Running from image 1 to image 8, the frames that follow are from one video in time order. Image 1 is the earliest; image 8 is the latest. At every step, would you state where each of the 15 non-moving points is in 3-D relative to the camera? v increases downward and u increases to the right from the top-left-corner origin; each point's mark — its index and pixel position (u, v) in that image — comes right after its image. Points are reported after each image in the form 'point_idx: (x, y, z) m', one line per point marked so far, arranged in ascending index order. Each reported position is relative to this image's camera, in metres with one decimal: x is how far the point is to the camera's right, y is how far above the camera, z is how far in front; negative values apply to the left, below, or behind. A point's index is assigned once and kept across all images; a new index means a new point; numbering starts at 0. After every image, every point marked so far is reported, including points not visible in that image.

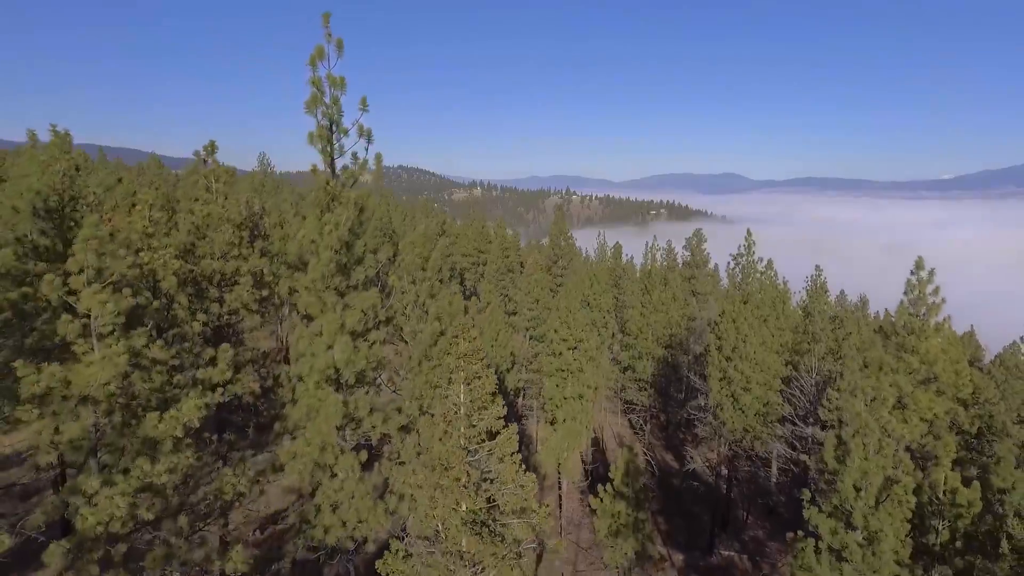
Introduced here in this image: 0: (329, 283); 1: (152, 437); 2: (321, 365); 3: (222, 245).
0: (-2.3, +0.1, +9.2) m
1: (-3.5, -1.4, +7.0) m
2: (-2.4, -0.9, +8.7) m
3: (-4.5, +0.7, +11.1) m
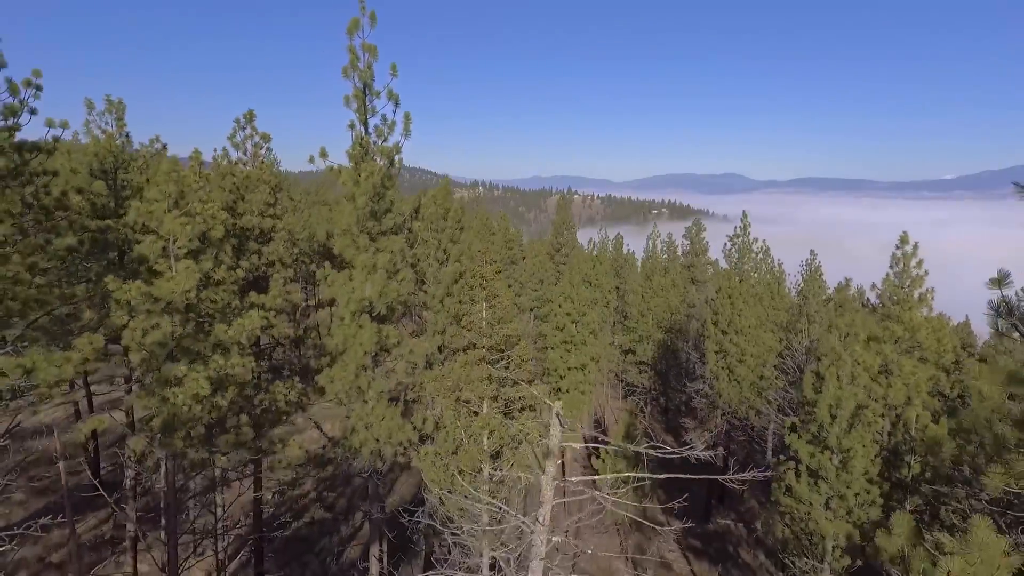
0: (-2.2, +0.8, +10.3) m
1: (-3.4, -0.6, +8.2) m
2: (-2.2, -0.1, +9.9) m
3: (-4.3, +1.5, +12.3) m
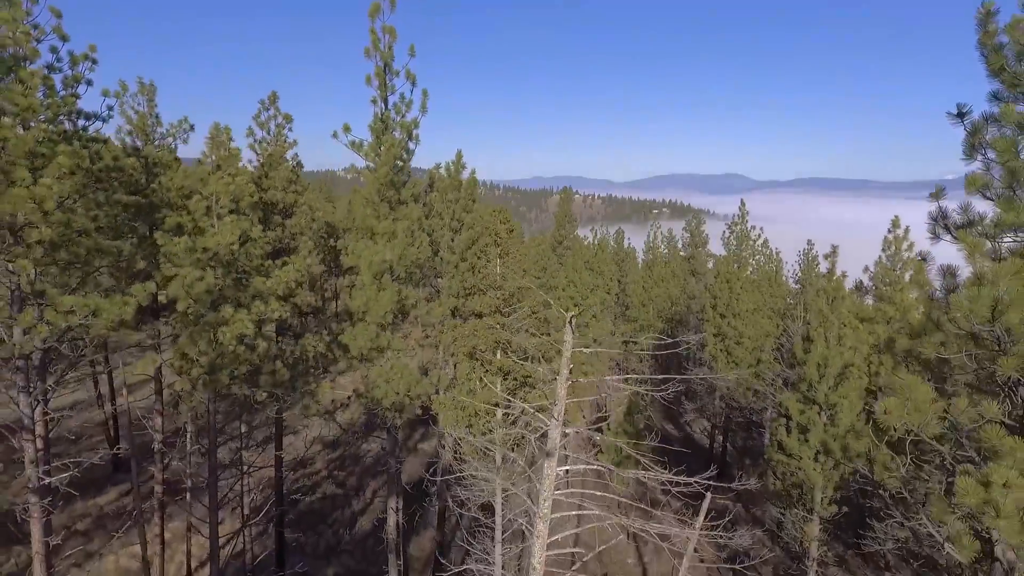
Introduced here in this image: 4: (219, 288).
0: (-2.0, +1.4, +11.1) m
1: (-3.2, 0.0, +9.0) m
2: (-2.0, +0.4, +10.6) m
3: (-4.2, +2.0, +13.1) m
4: (-3.5, 0.0, +8.6) m
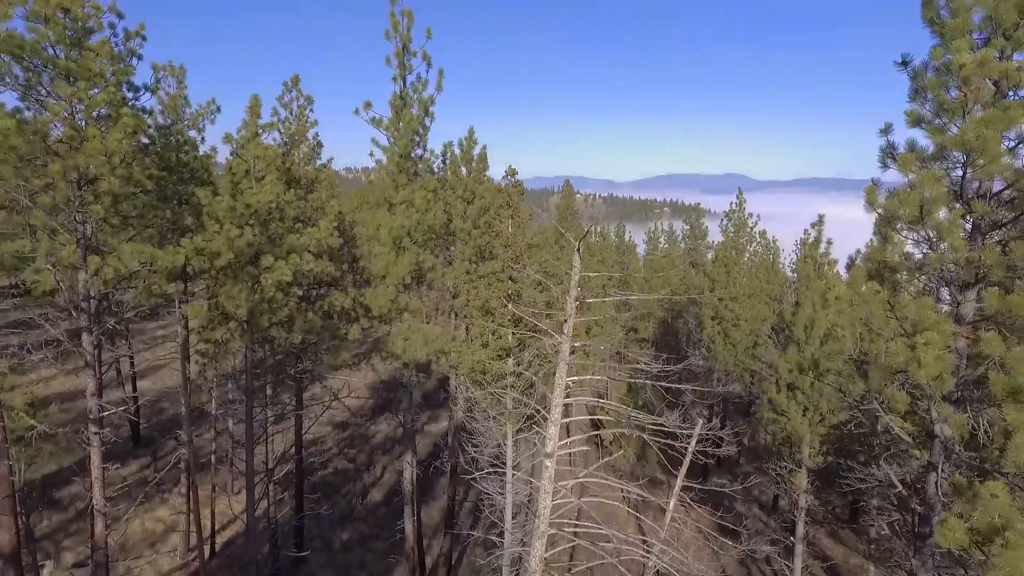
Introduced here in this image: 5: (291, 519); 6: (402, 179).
0: (-1.9, +2.0, +12.0) m
1: (-3.1, +0.5, +9.8) m
2: (-1.9, +1.0, +11.5) m
3: (-4.0, +2.6, +14.0) m
4: (-3.4, +0.6, +9.5) m
5: (-5.3, -5.5, +17.0) m
6: (-1.9, +1.8, +11.9) m
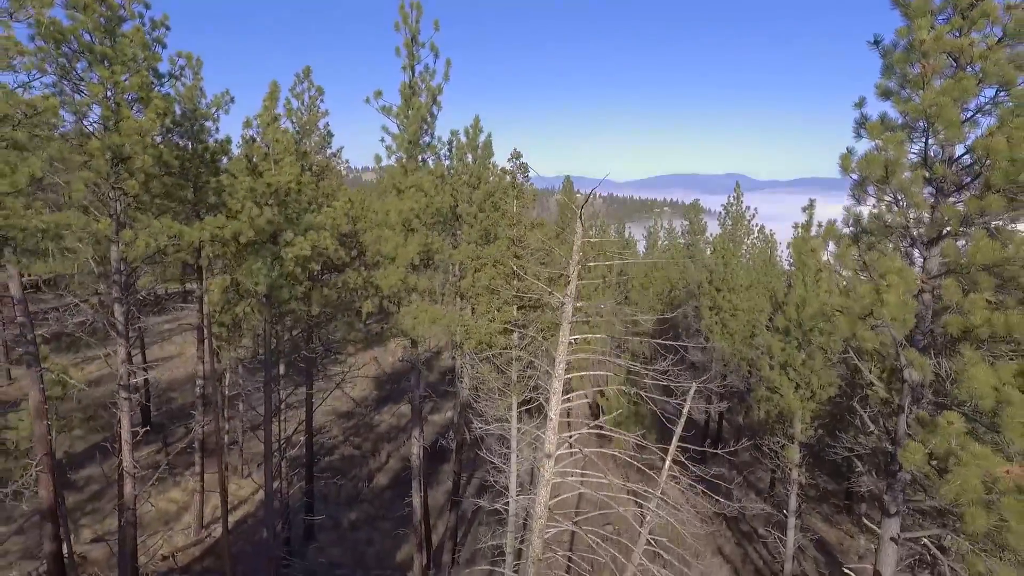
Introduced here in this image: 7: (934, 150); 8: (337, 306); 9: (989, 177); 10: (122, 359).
0: (-1.8, +2.3, +12.5) m
1: (-3.0, +0.9, +10.4) m
2: (-1.8, +1.3, +12.1) m
3: (-3.9, +2.9, +14.5) m
4: (-3.3, +0.9, +10.0) m
5: (-5.2, -5.2, +17.5) m
6: (-1.8, +2.1, +12.4) m
7: (+3.6, +1.2, +6.1) m
8: (-3.0, -0.3, +12.5) m
9: (+3.4, +0.8, +5.0) m
10: (-5.0, -0.9, +9.2) m
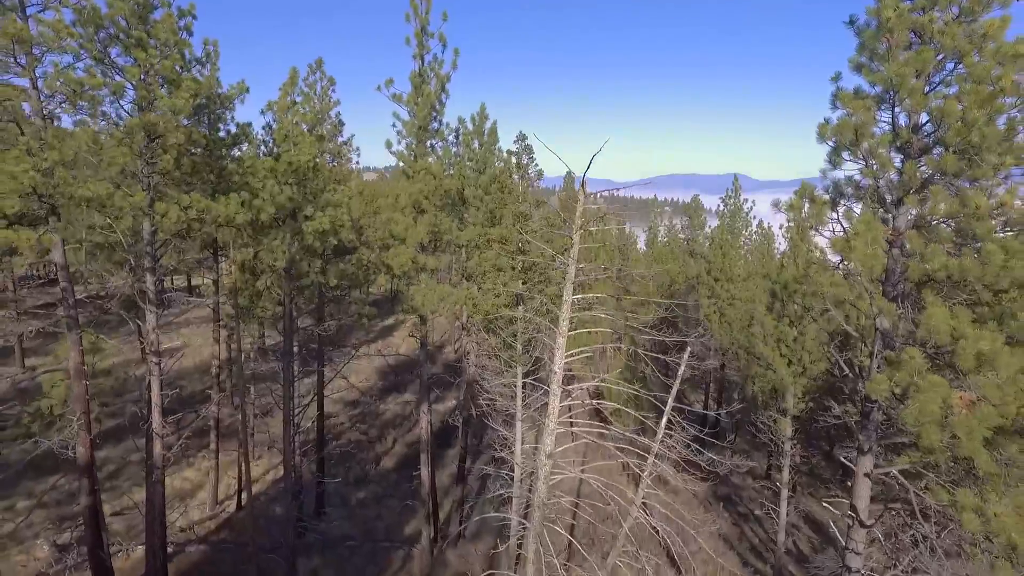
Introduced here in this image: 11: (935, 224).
0: (-1.7, +2.7, +13.1) m
1: (-2.9, +1.3, +11.0) m
2: (-1.7, +1.7, +12.7) m
3: (-3.8, +3.3, +15.1) m
4: (-3.2, +1.3, +10.6) m
5: (-5.1, -4.8, +18.2) m
6: (-1.7, +2.5, +13.0) m
7: (+3.7, +1.6, +6.7) m
8: (-2.9, +0.1, +13.1) m
9: (+3.4, +1.2, +5.7) m
10: (-4.9, -0.5, +9.8) m
11: (+3.5, +0.6, +5.9) m
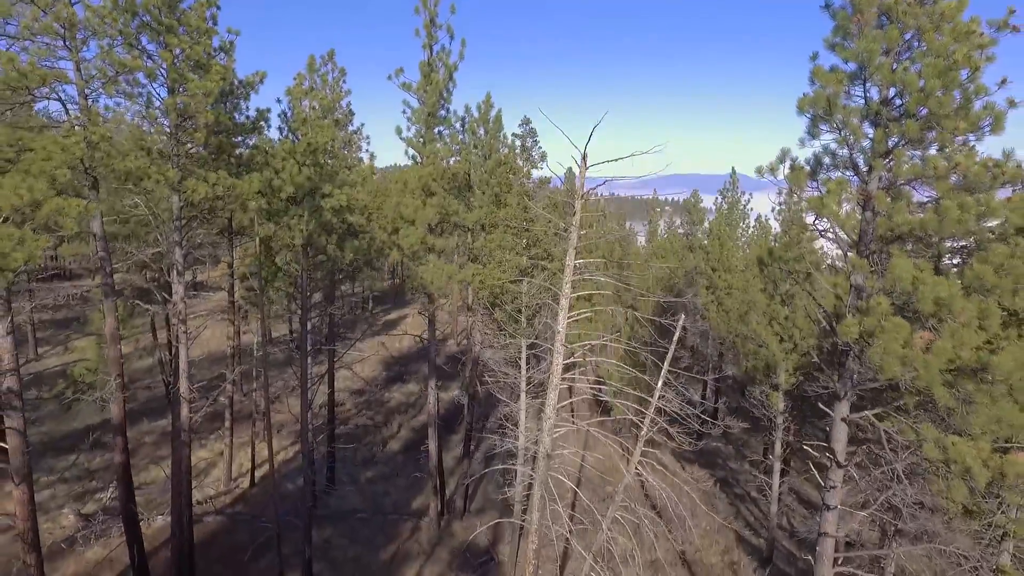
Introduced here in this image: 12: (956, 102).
0: (-1.6, +3.1, +13.8) m
1: (-2.8, +1.7, +11.6) m
2: (-1.6, +2.1, +13.3) m
3: (-3.8, +3.7, +15.8) m
4: (-3.1, +1.7, +11.3) m
5: (-5.0, -4.4, +18.8) m
6: (-1.6, +2.9, +13.7) m
7: (+3.8, +2.0, +7.3) m
8: (-2.8, +0.5, +13.7) m
9: (+3.5, +1.6, +6.3) m
10: (-4.9, -0.1, +10.4) m
11: (+3.6, +1.0, +6.6) m
12: (+3.8, +1.6, +6.1) m
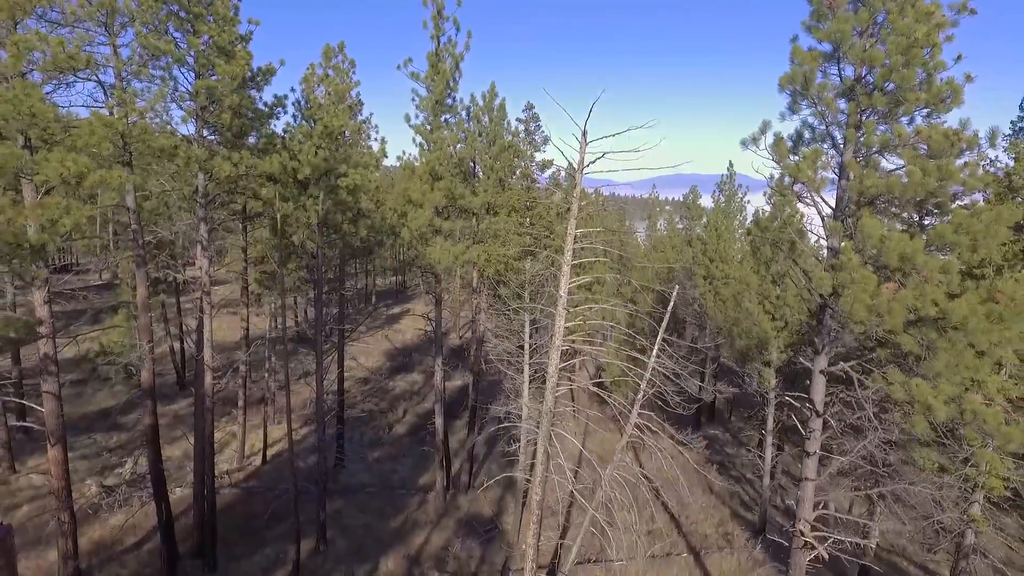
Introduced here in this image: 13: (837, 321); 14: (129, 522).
0: (-1.5, +3.5, +14.4) m
1: (-2.7, +2.1, +12.3) m
2: (-1.6, +2.5, +14.0) m
3: (-3.7, +4.1, +16.4) m
4: (-3.1, +2.1, +11.9) m
5: (-5.0, -4.0, +19.5) m
6: (-1.5, +3.3, +14.4) m
7: (+3.9, +2.4, +8.0) m
8: (-2.8, +0.9, +14.4) m
9: (+3.6, +2.0, +7.0) m
10: (-4.8, +0.3, +11.1) m
11: (+3.7, +1.4, +7.2) m
12: (+3.9, +2.0, +6.8) m
13: (+3.5, -0.4, +7.6) m
14: (-7.4, -4.5, +13.6) m
